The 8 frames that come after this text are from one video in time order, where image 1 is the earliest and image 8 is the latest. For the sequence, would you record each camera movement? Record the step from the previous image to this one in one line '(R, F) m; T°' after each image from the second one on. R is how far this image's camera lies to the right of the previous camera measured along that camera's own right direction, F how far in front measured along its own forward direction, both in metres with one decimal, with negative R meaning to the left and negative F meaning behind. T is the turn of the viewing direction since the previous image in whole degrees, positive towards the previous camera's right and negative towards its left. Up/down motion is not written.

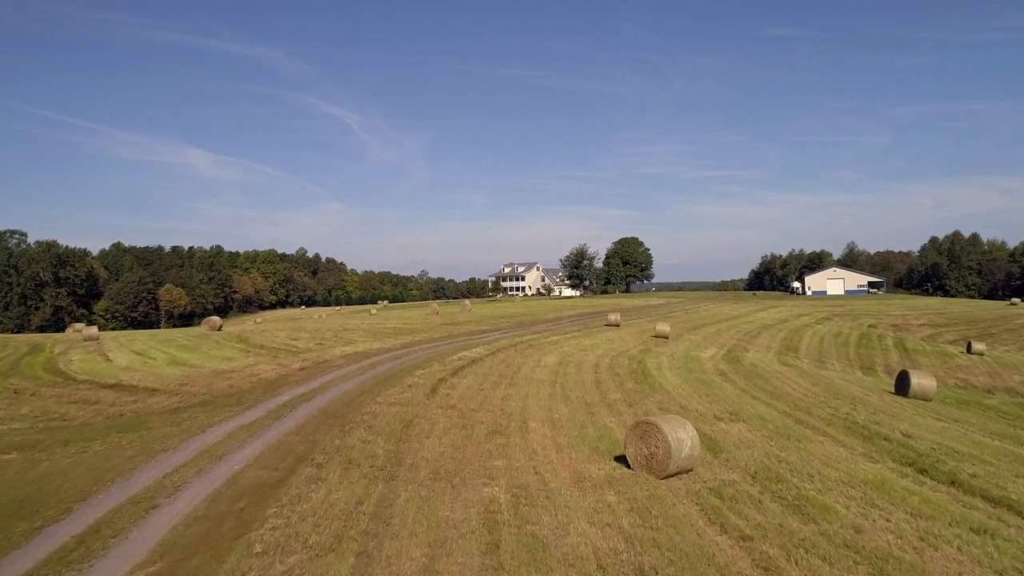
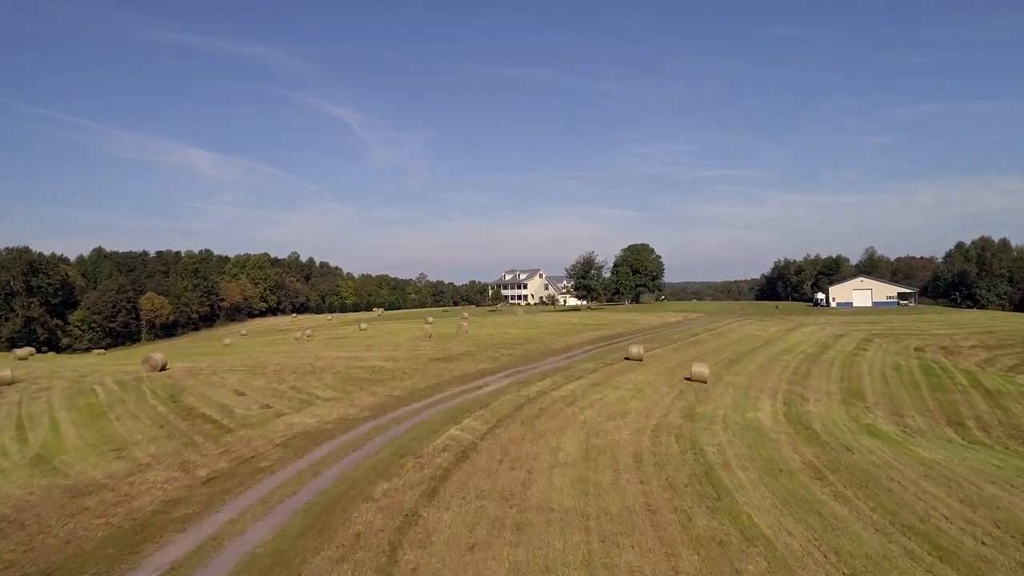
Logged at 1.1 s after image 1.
(-0.1, +4.6) m; 0°
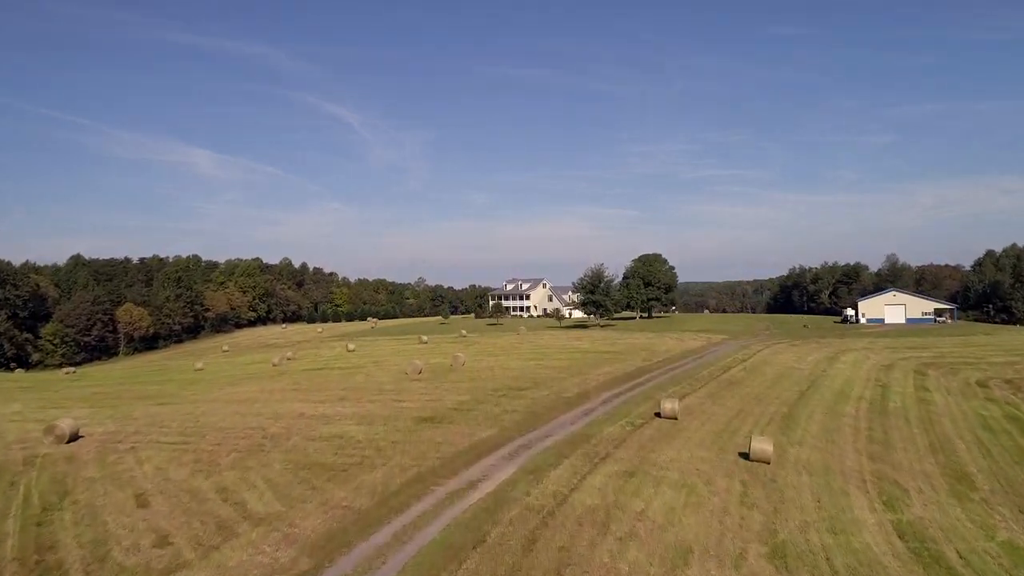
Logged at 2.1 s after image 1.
(-0.1, +4.8) m; 0°
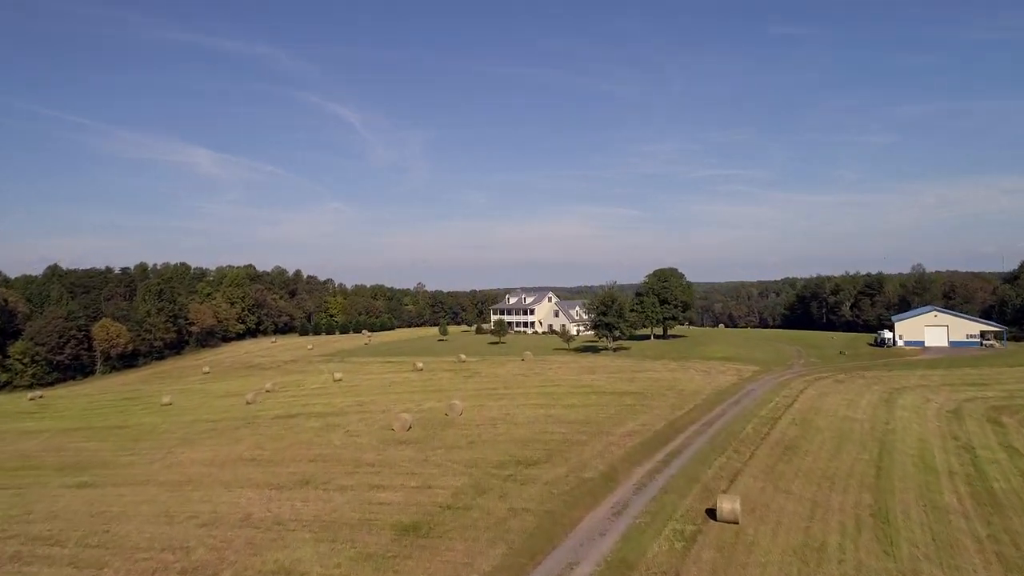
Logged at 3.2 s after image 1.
(-0.2, +4.8) m; 0°
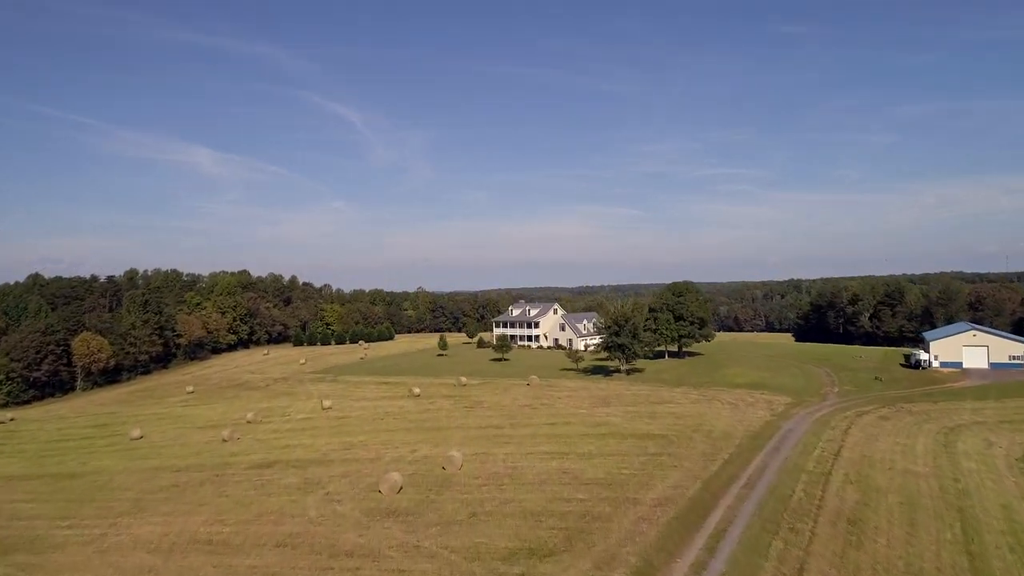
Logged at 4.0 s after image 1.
(-0.2, +3.7) m; 0°
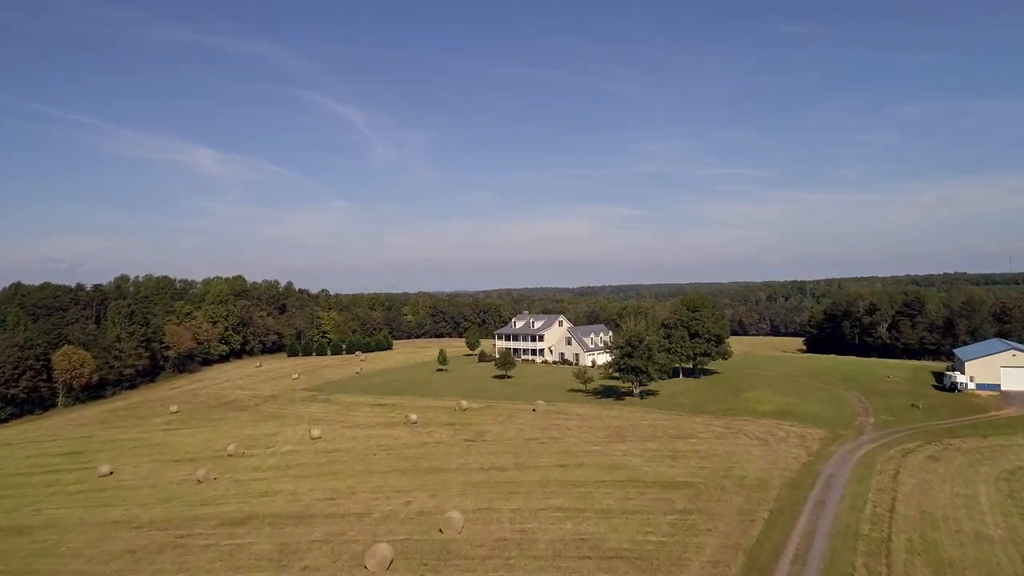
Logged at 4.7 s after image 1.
(-0.2, +3.2) m; 0°
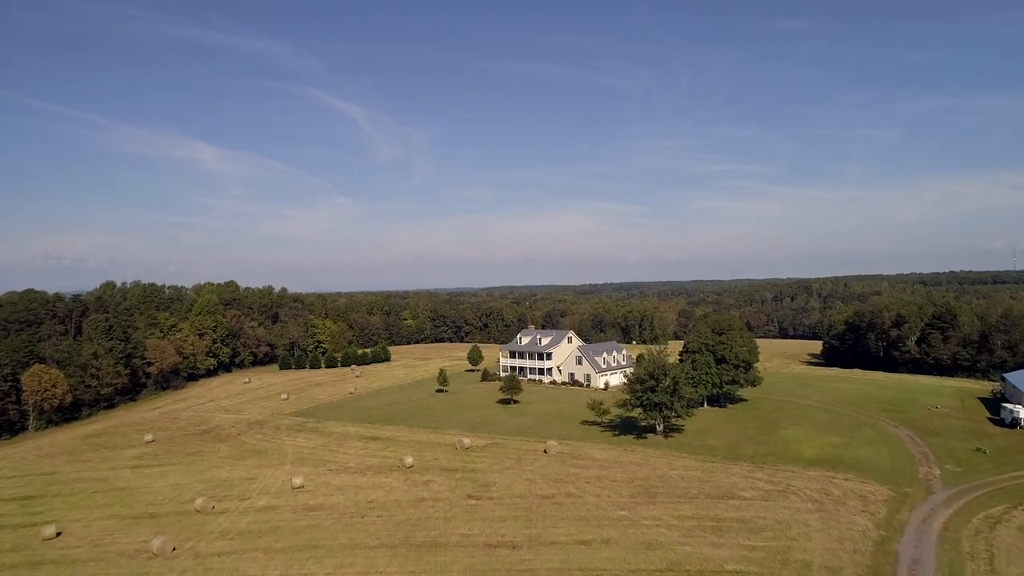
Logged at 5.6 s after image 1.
(-0.4, +4.7) m; 0°
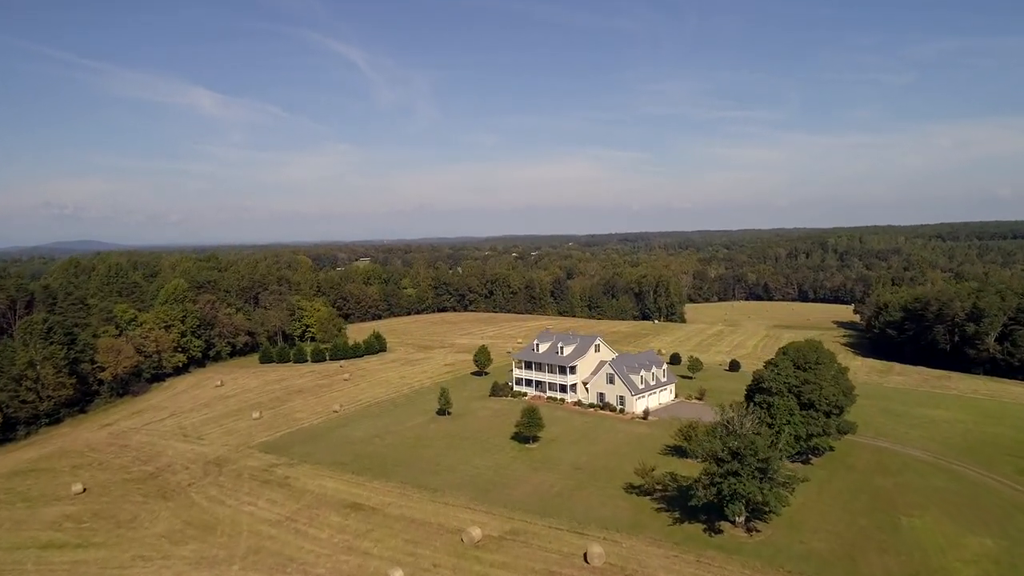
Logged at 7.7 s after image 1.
(-0.9, +10.7) m; 0°
